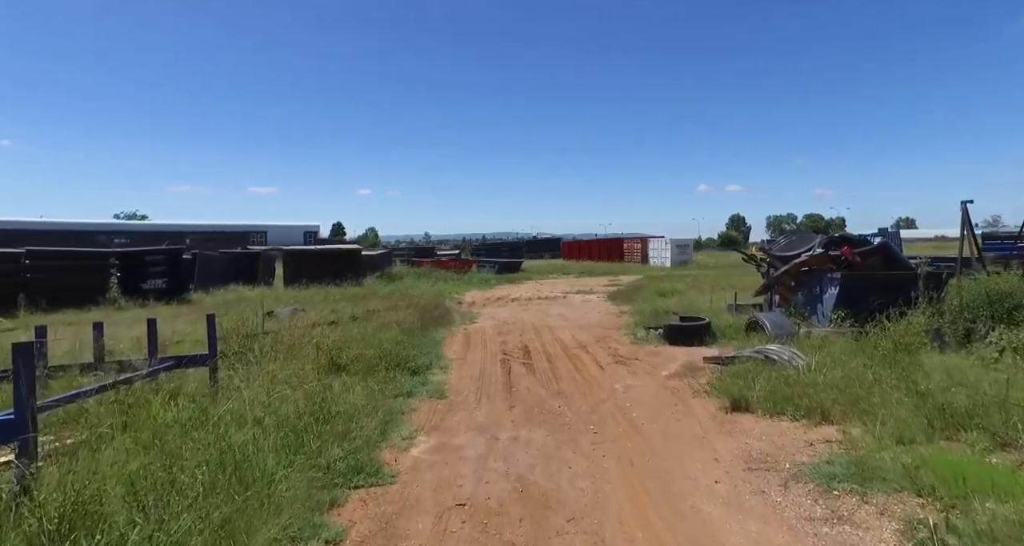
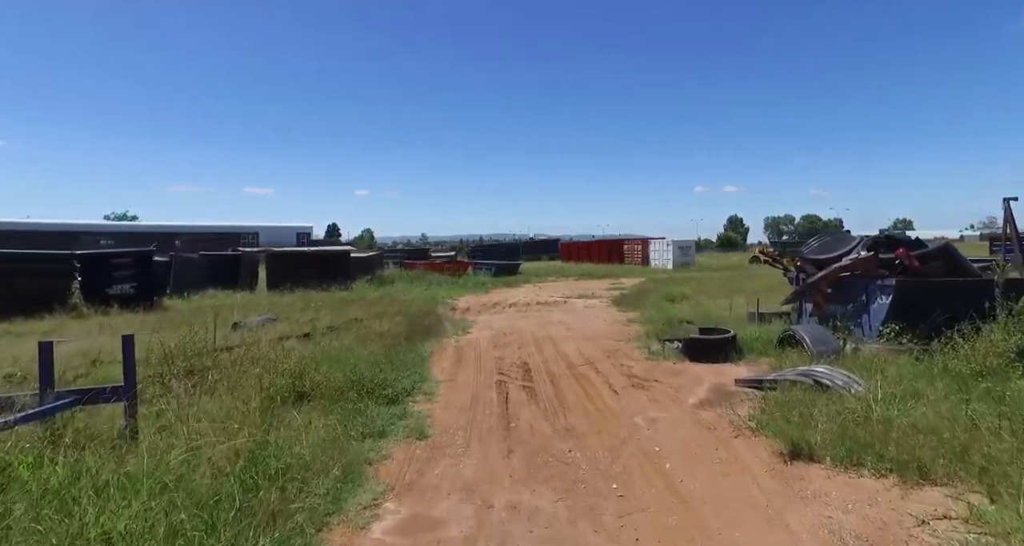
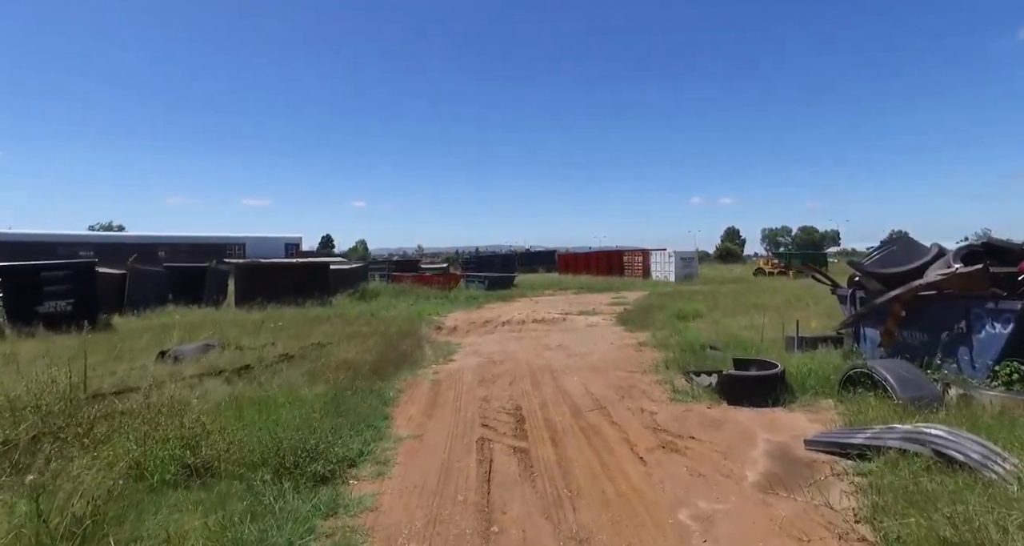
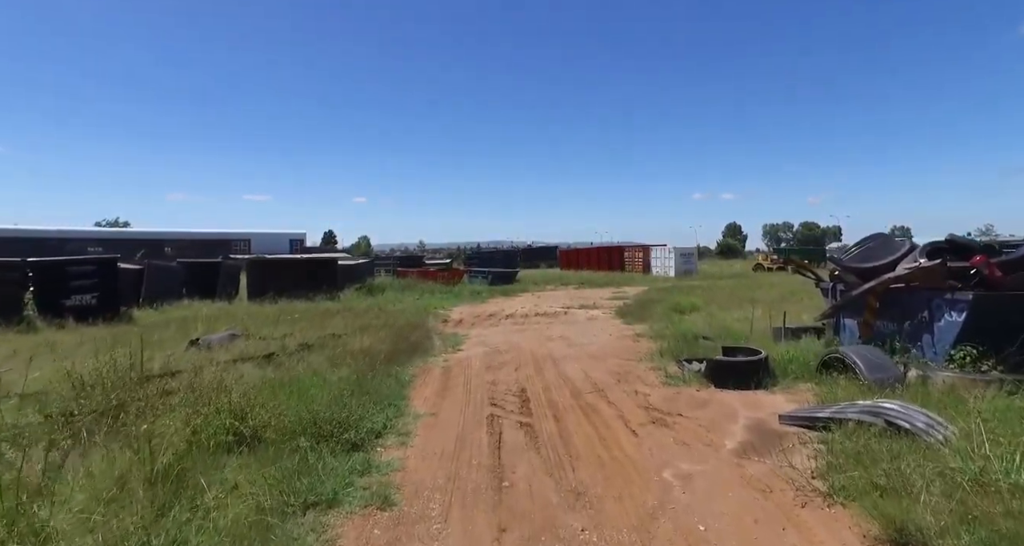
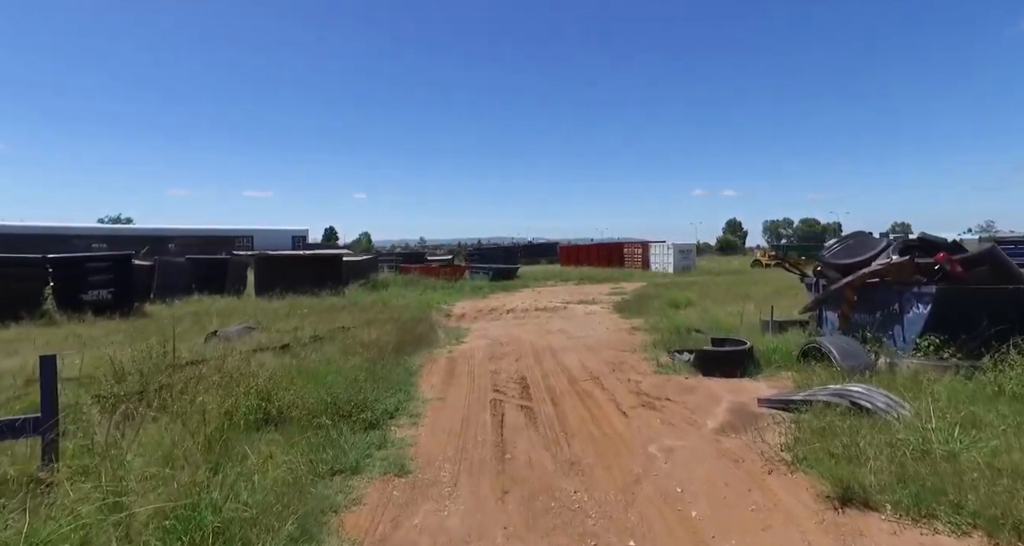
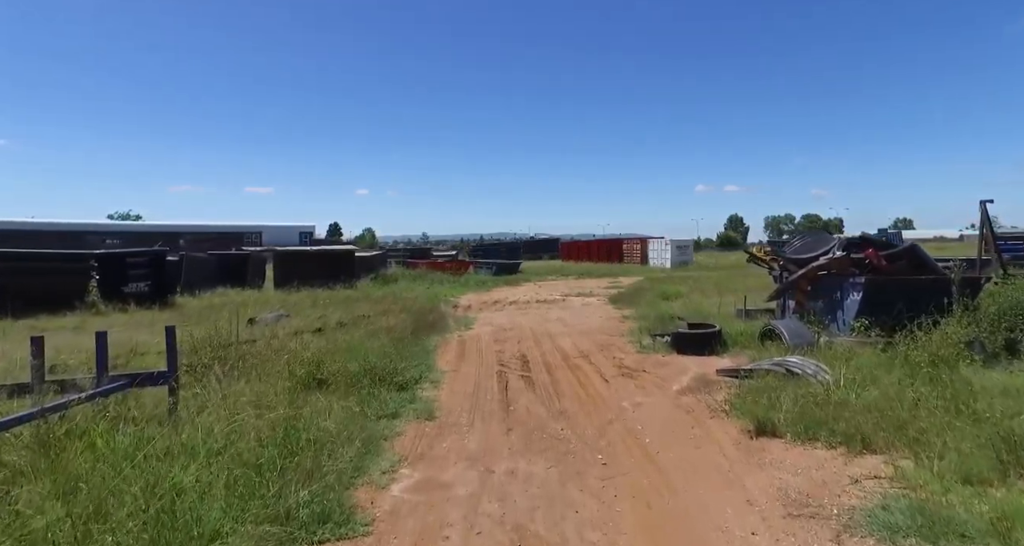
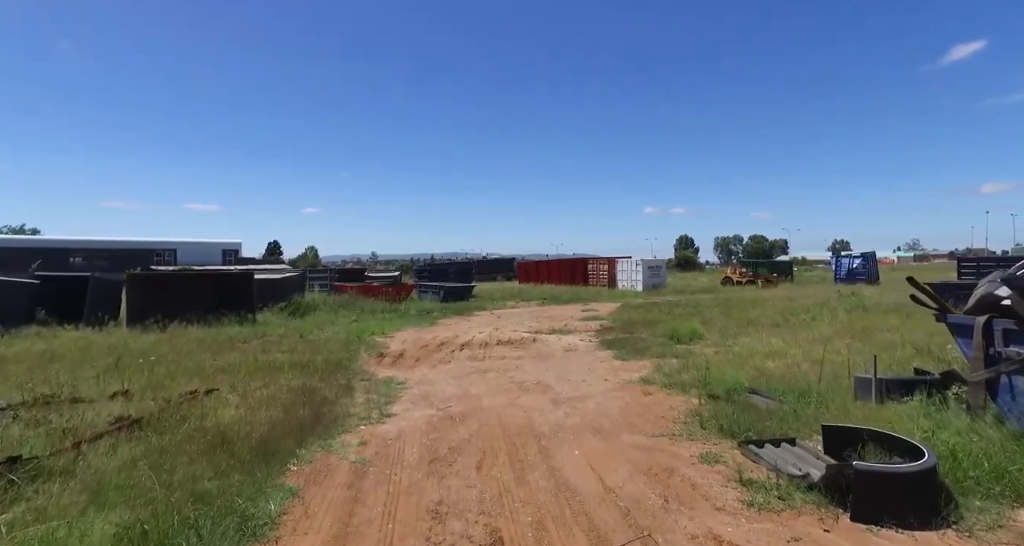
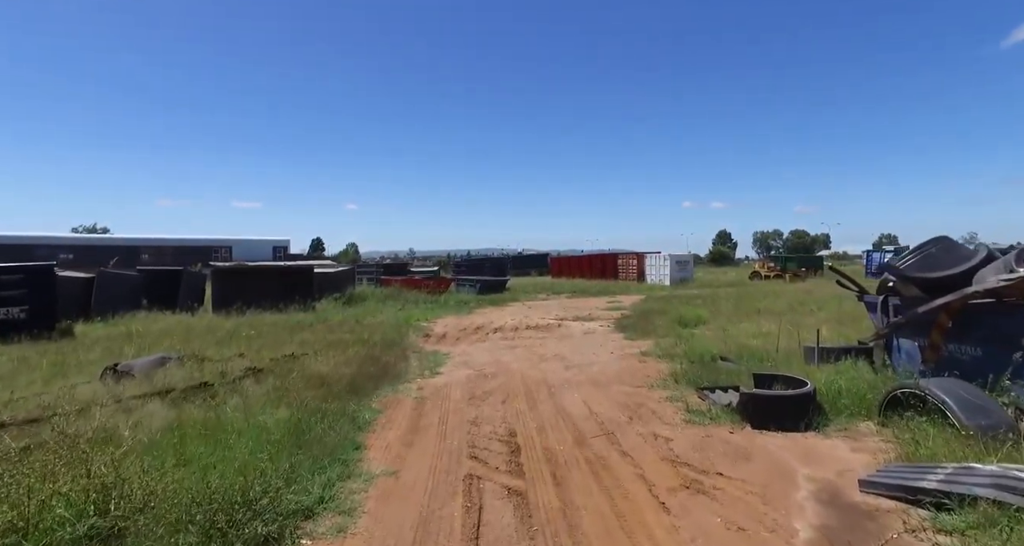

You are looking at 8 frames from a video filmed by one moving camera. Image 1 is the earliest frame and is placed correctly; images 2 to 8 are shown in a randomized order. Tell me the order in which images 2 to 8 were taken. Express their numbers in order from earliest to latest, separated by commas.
6, 2, 5, 4, 3, 8, 7
